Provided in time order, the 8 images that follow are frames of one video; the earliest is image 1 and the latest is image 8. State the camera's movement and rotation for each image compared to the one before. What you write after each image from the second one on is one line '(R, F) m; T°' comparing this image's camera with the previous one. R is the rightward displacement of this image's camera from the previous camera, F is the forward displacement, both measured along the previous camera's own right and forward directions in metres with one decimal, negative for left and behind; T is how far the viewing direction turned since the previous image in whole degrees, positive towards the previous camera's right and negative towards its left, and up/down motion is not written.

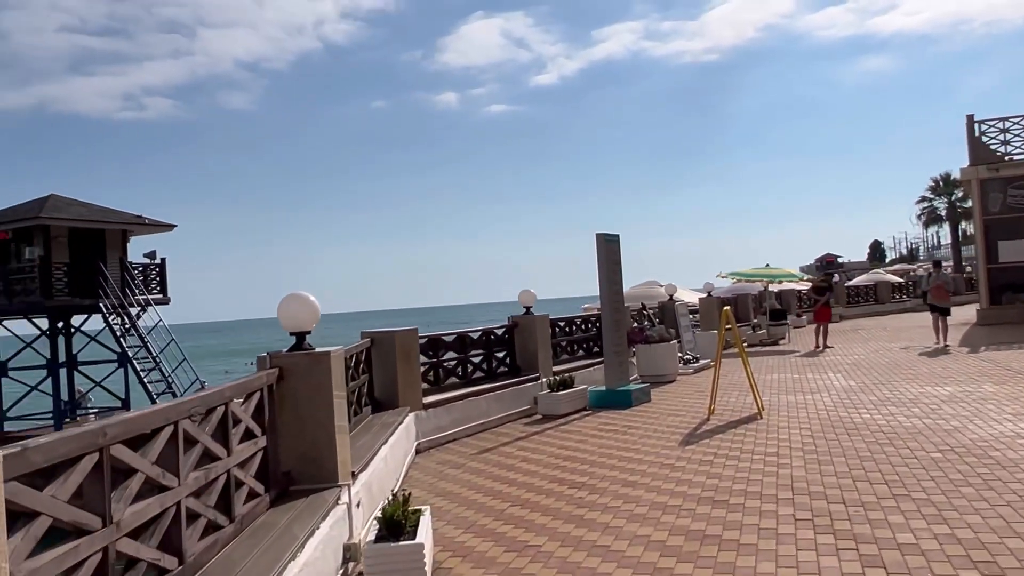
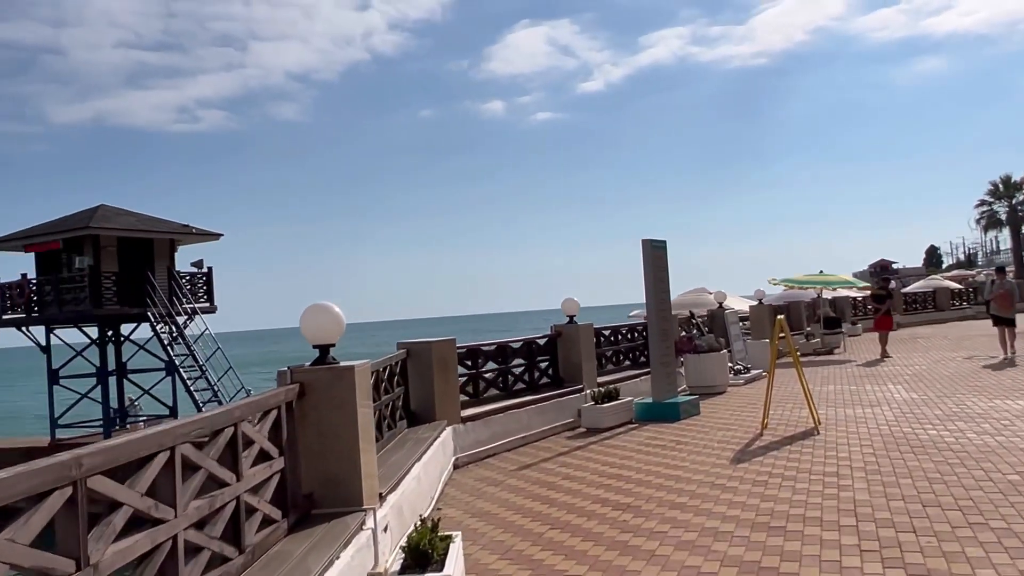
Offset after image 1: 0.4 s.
(+0.1, +0.4) m; -3°
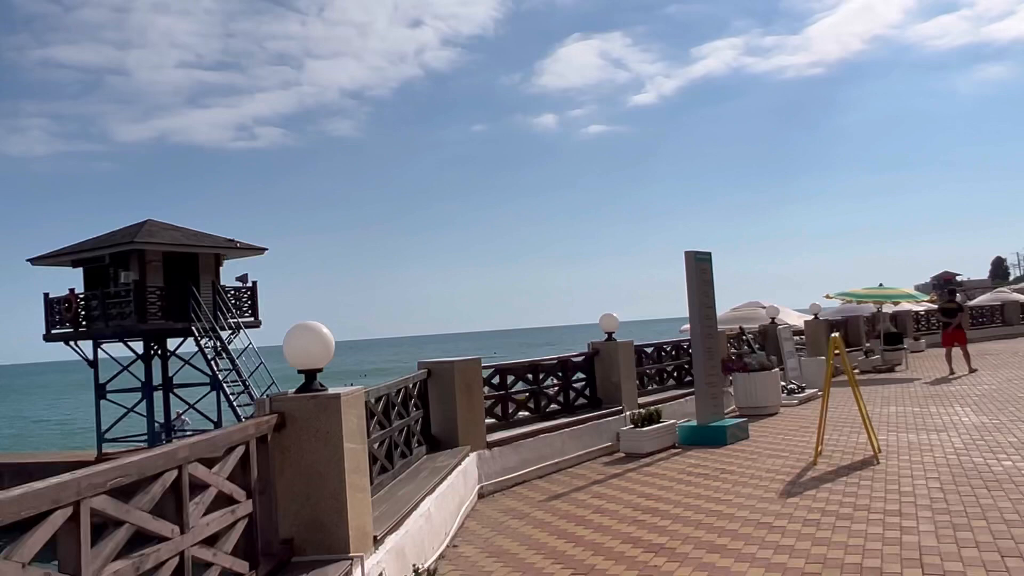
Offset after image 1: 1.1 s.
(+0.3, +0.7) m; -3°
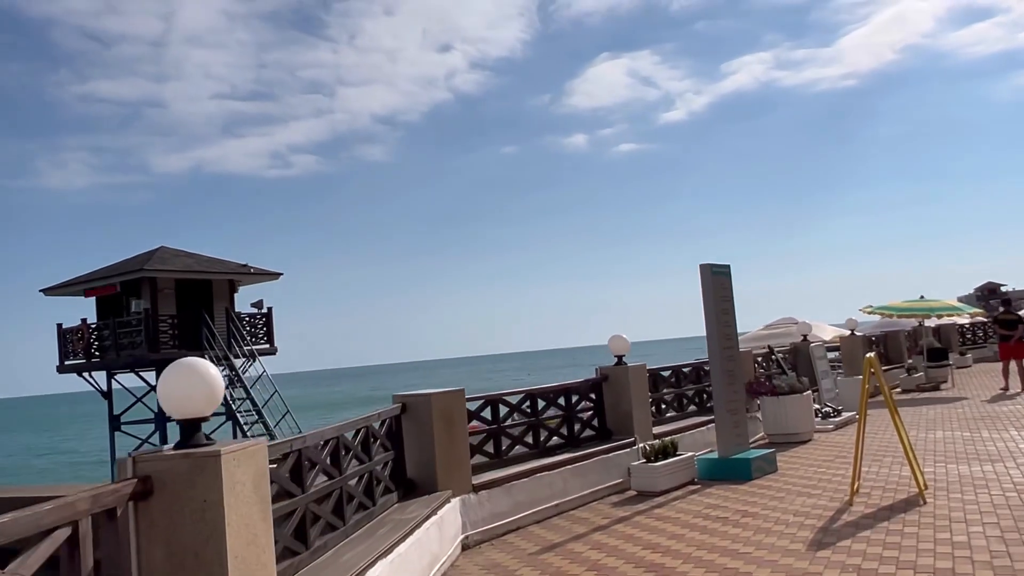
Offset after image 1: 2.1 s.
(+0.5, +1.1) m; -2°
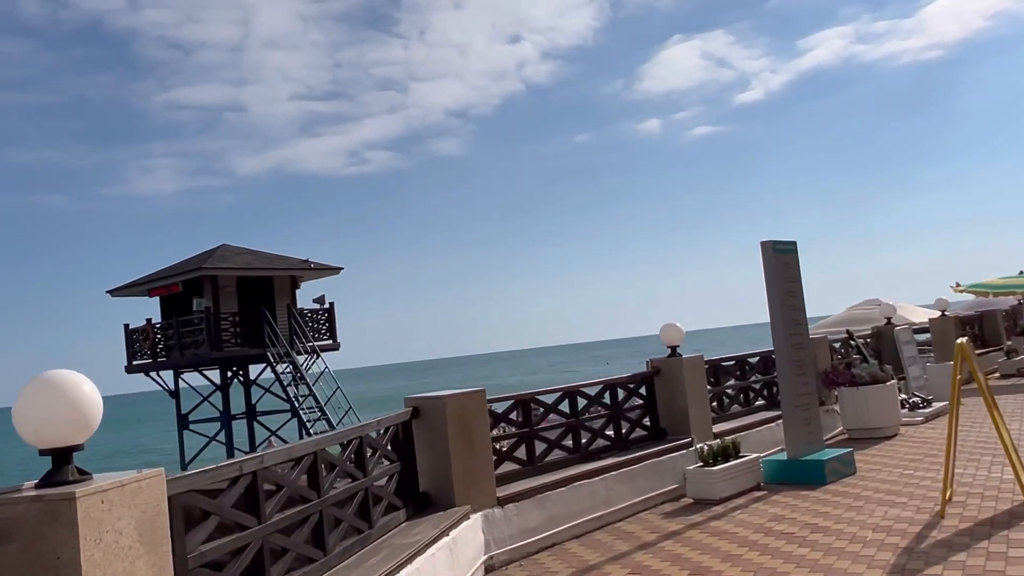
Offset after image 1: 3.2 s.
(+0.4, +1.1) m; -5°
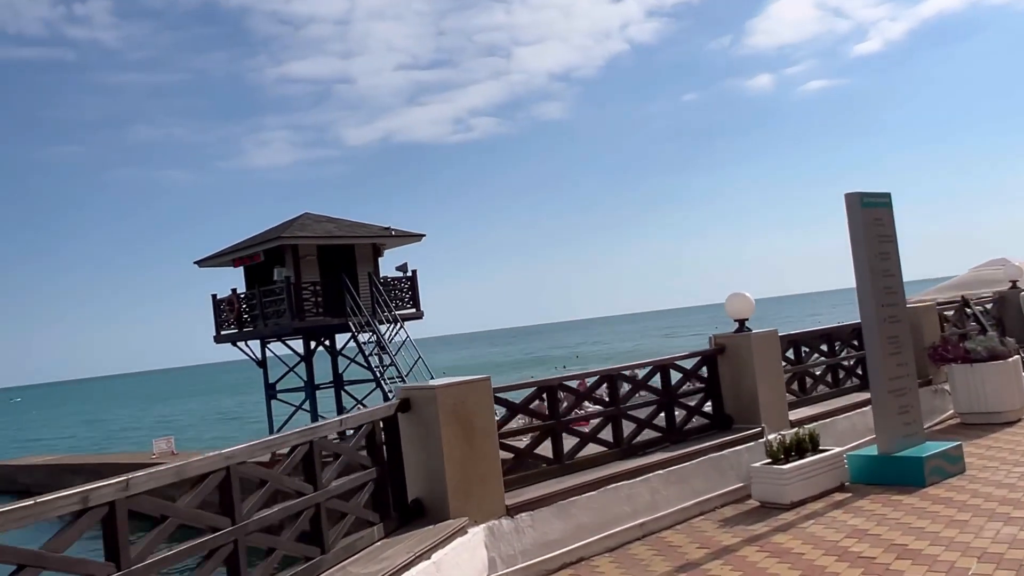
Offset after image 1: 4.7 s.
(+0.7, +1.4) m; -7°
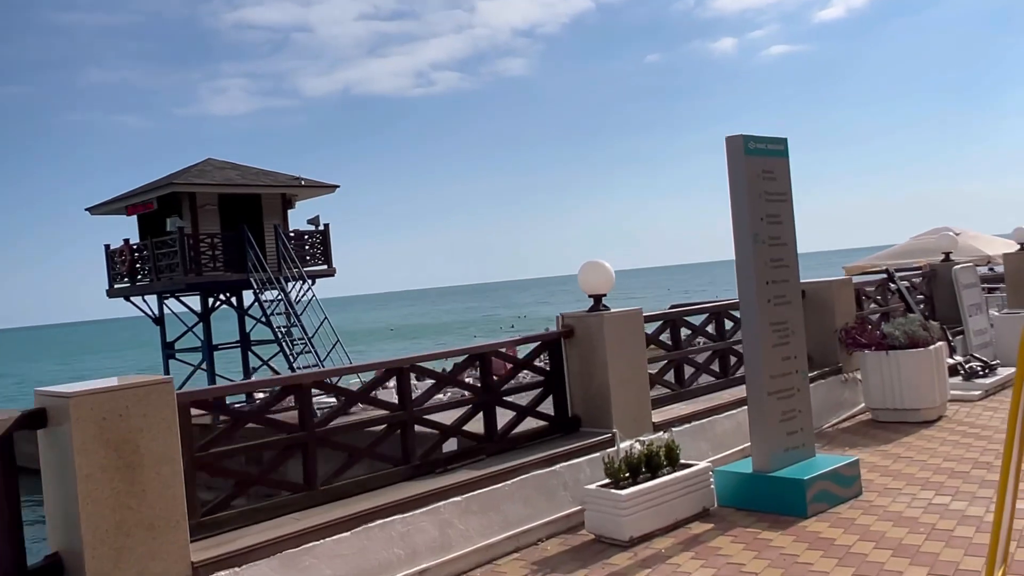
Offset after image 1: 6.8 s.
(+1.3, +1.9) m; +3°
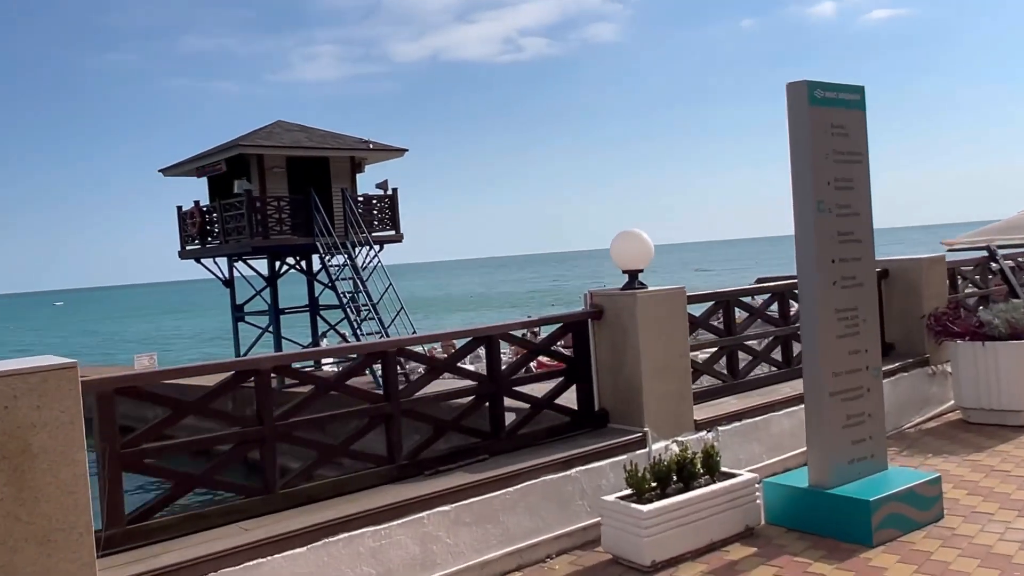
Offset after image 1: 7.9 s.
(+0.4, +0.9) m; -5°
